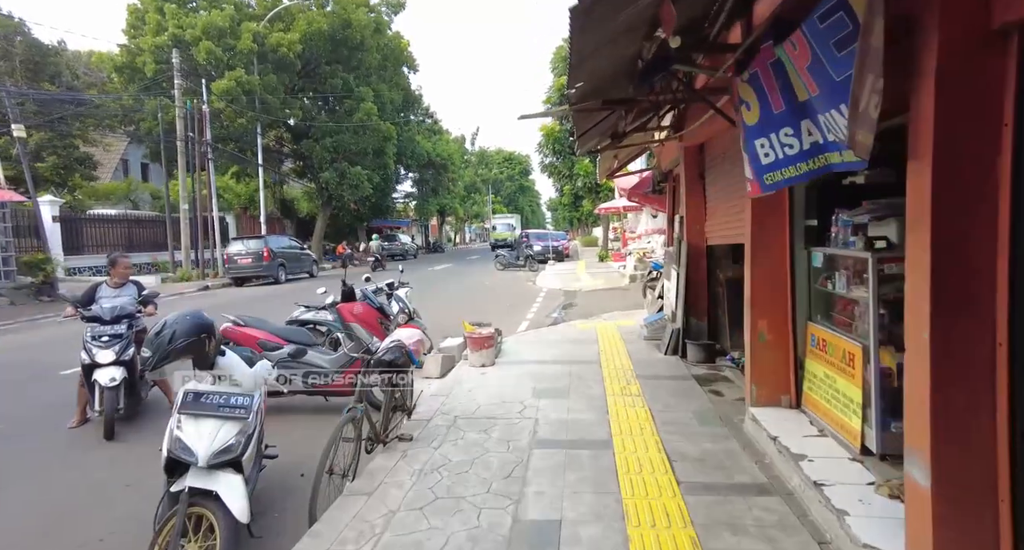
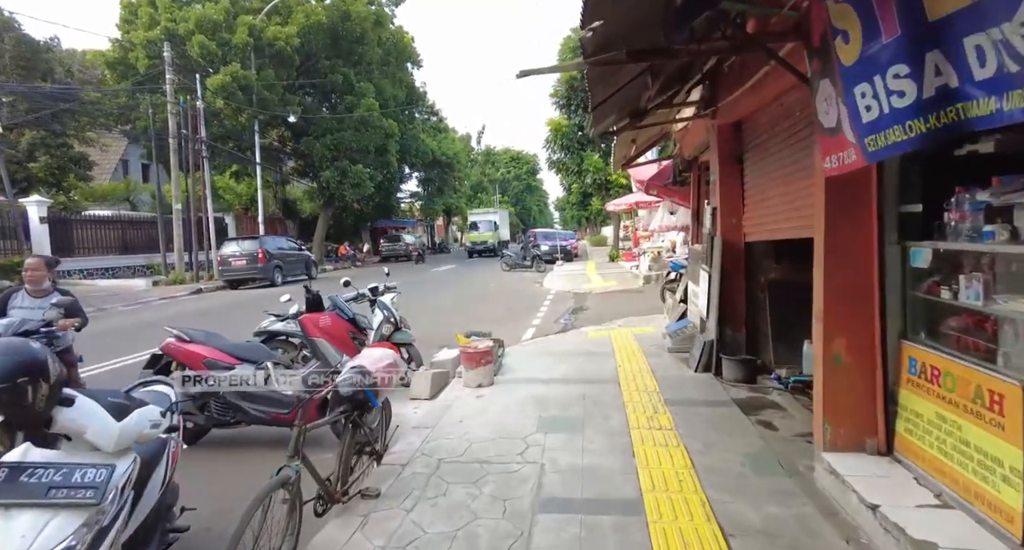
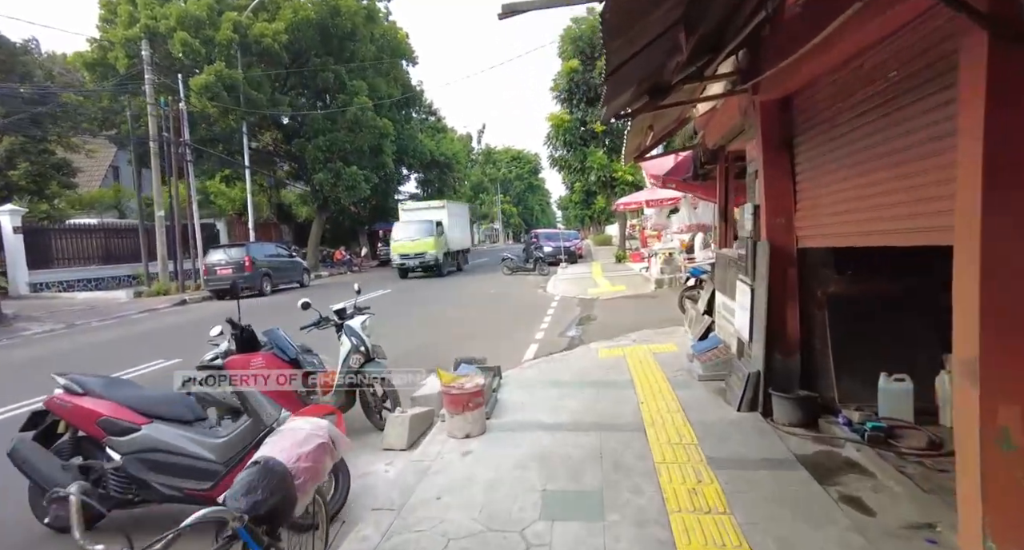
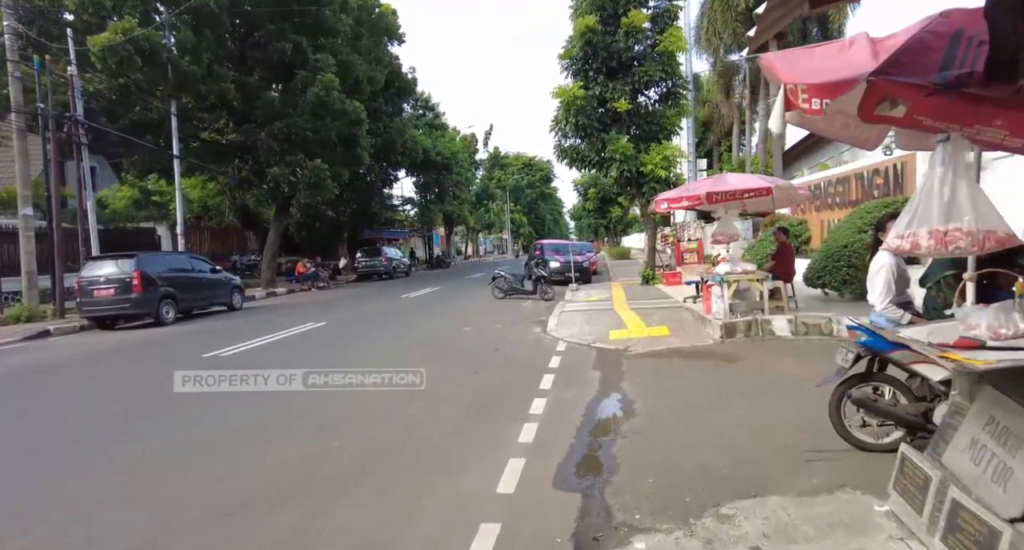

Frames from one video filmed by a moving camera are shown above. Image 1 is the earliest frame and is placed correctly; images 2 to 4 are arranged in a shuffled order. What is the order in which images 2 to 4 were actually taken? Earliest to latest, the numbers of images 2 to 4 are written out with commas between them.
2, 3, 4
